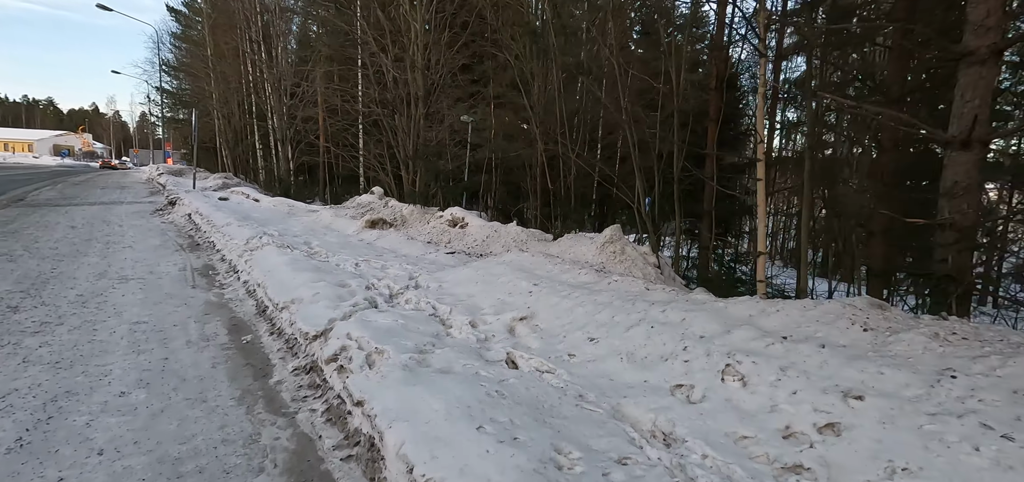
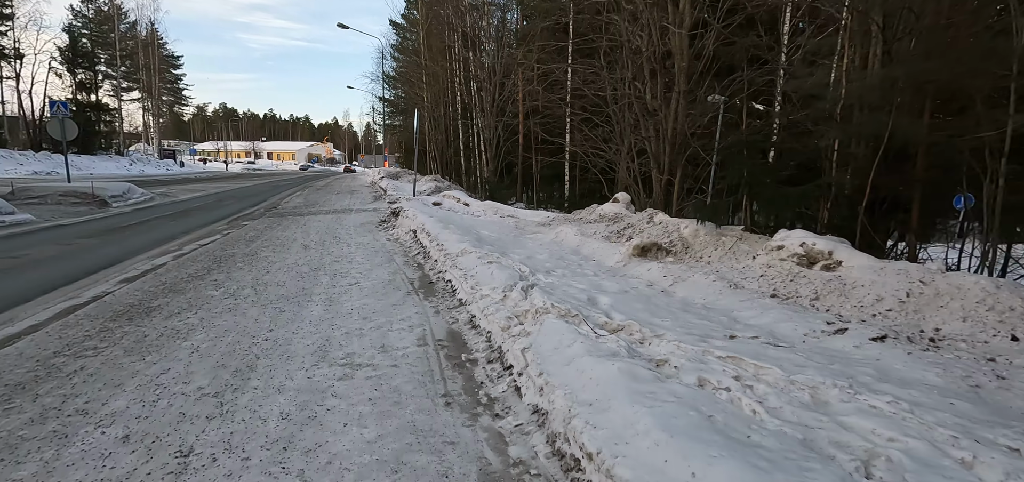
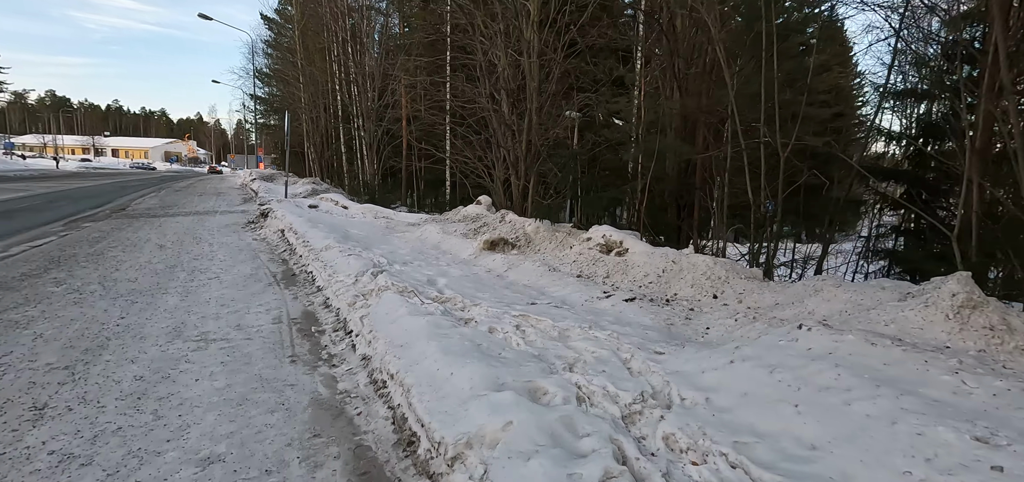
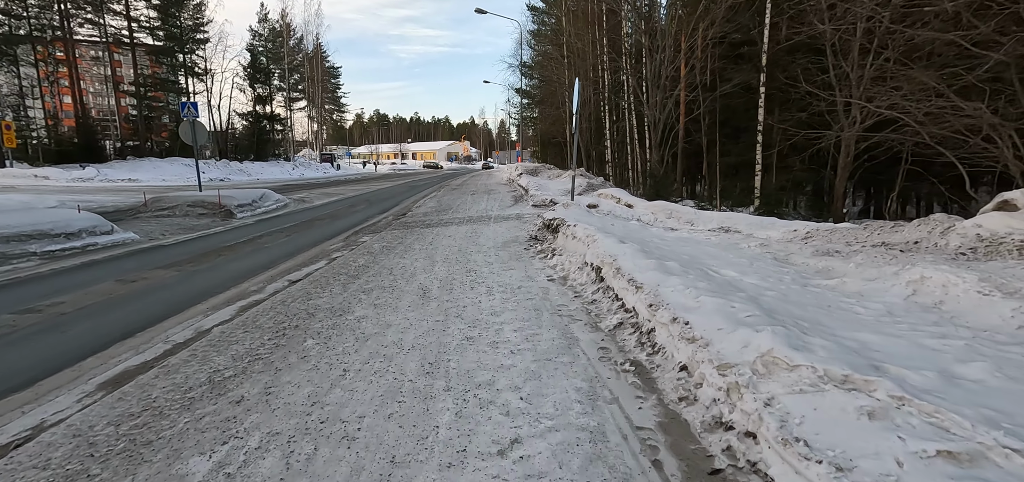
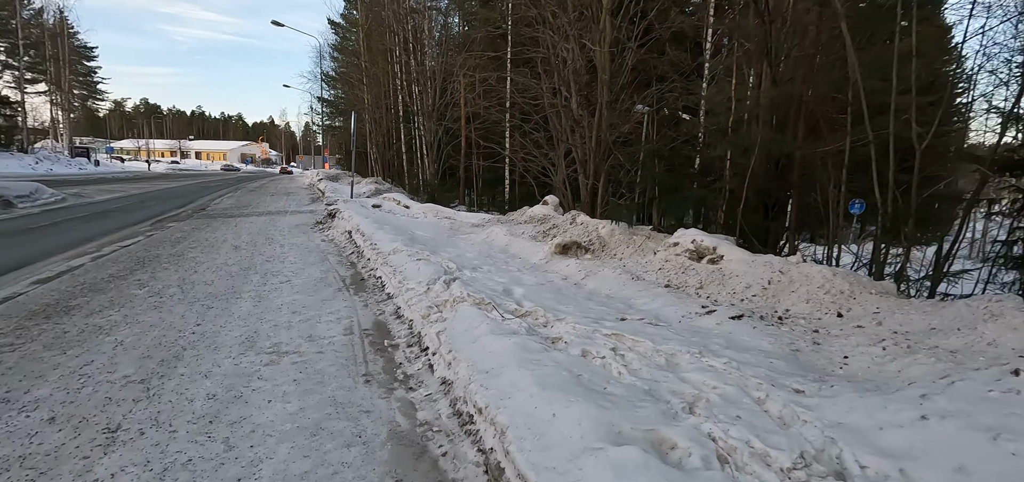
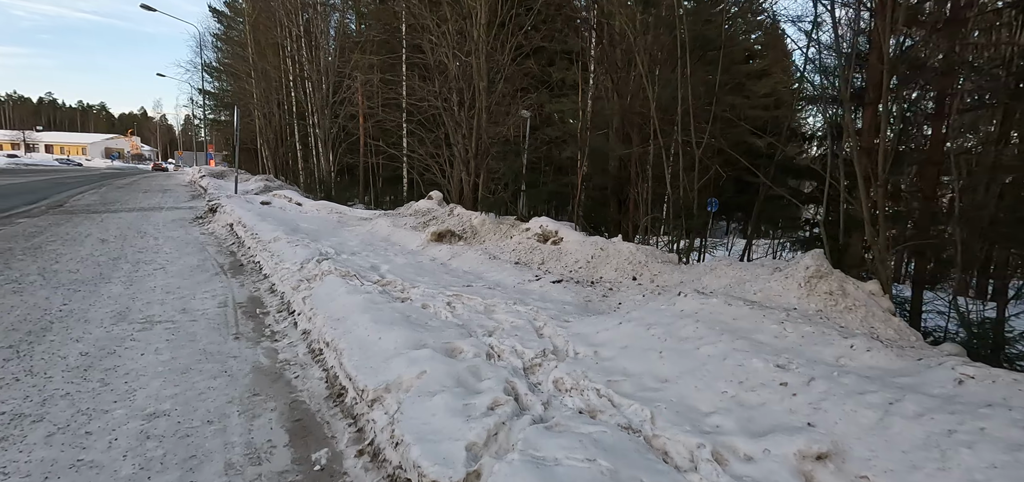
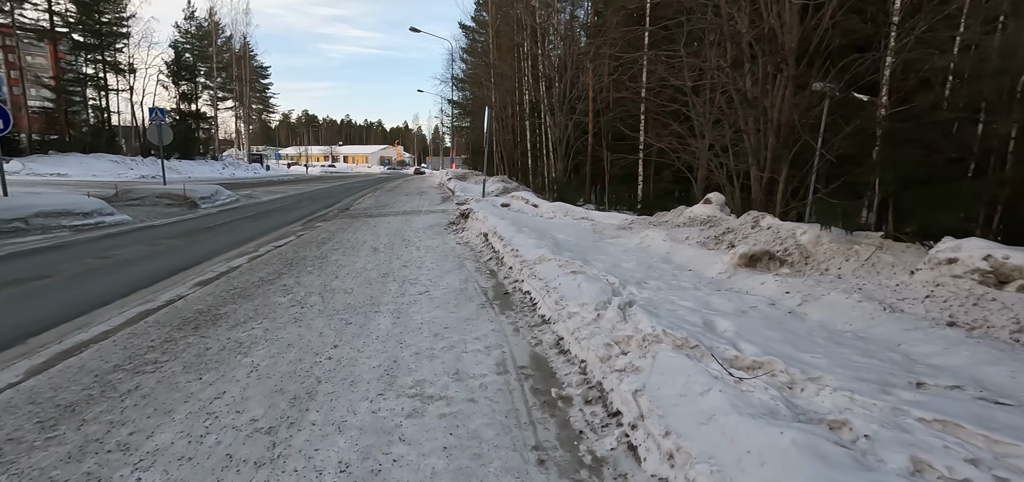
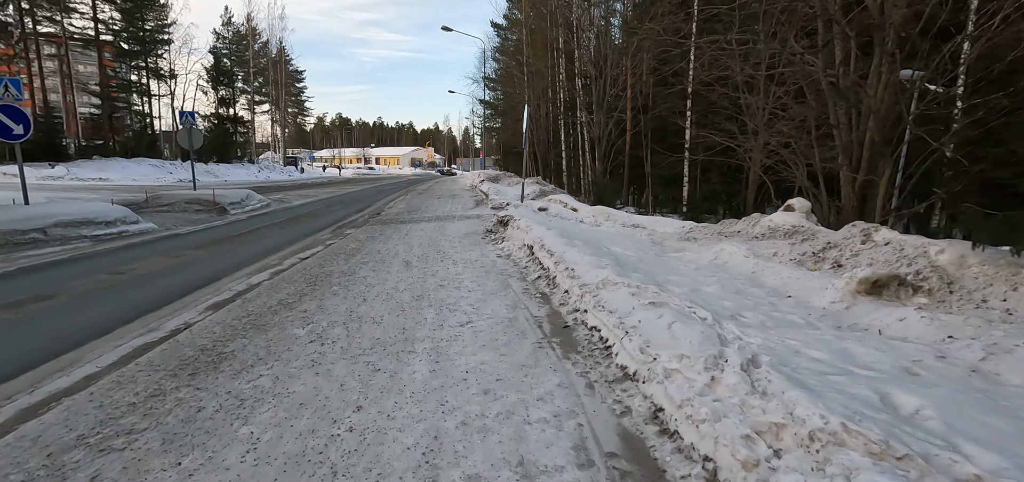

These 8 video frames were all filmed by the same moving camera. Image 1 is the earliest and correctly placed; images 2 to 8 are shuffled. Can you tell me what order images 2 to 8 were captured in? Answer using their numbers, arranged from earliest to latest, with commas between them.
6, 3, 5, 2, 7, 8, 4
